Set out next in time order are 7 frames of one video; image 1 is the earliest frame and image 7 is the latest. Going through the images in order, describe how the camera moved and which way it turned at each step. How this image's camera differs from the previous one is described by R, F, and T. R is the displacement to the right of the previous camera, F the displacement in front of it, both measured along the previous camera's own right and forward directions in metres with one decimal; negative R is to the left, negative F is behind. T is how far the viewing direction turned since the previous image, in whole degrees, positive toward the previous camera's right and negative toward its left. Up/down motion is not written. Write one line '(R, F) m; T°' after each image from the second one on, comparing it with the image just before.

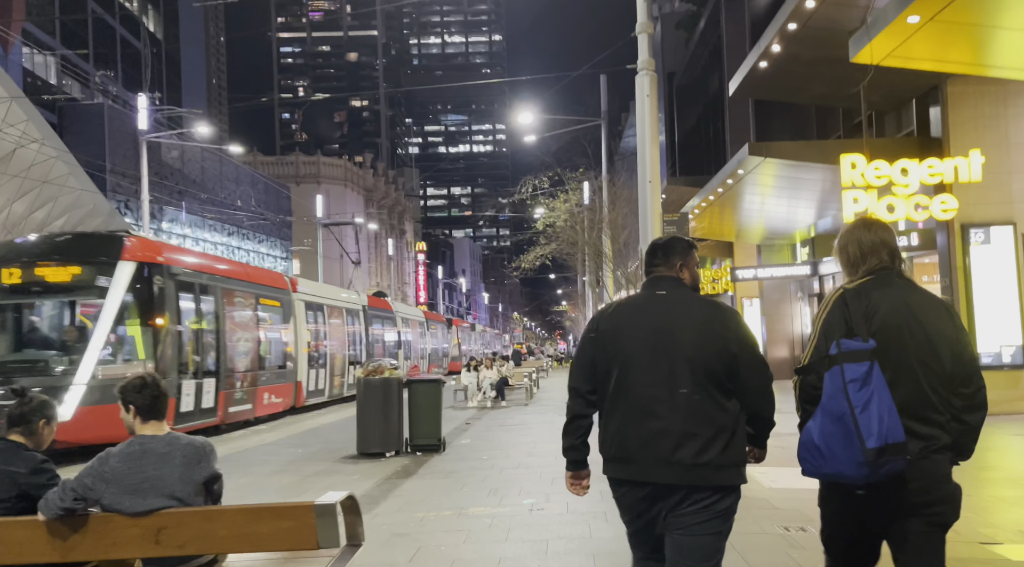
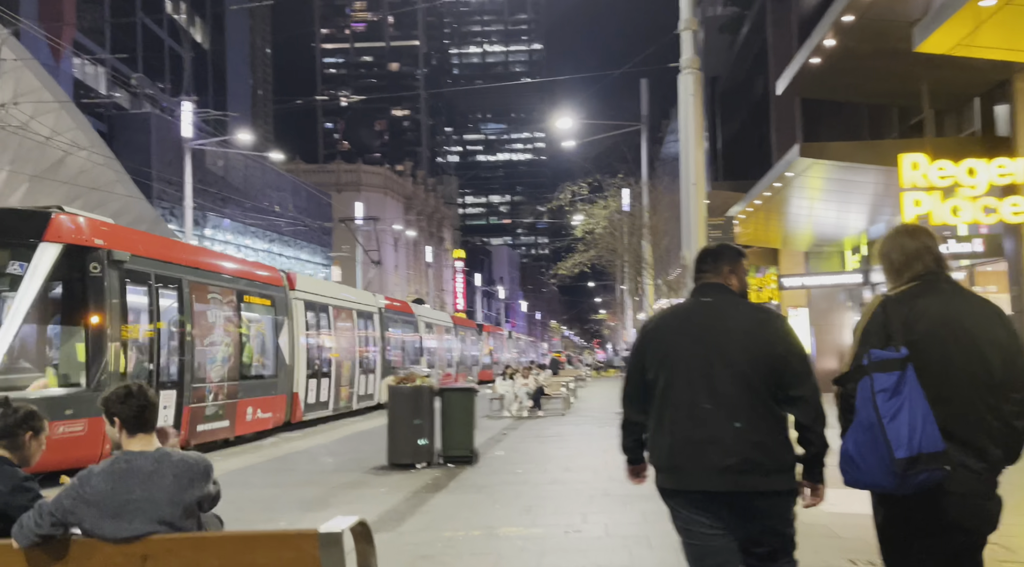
(0.0, +0.6) m; -2°
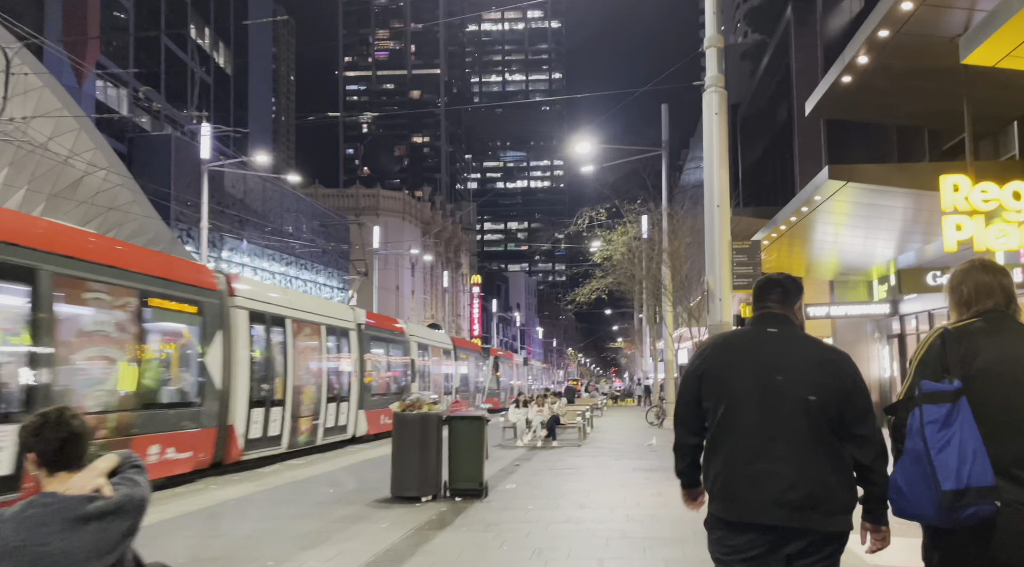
(0.0, +0.7) m; -1°
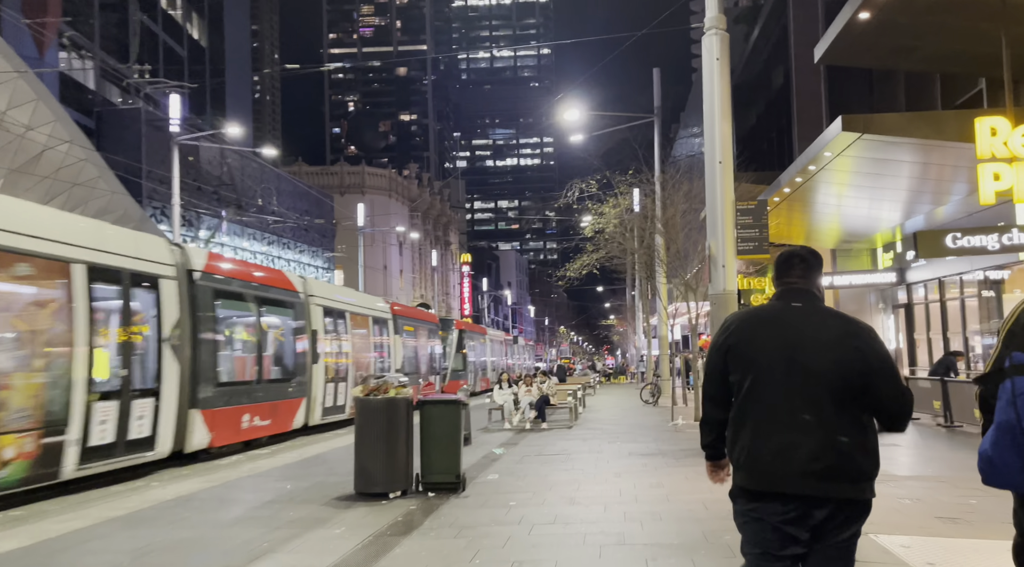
(+0.1, +1.5) m; 0°
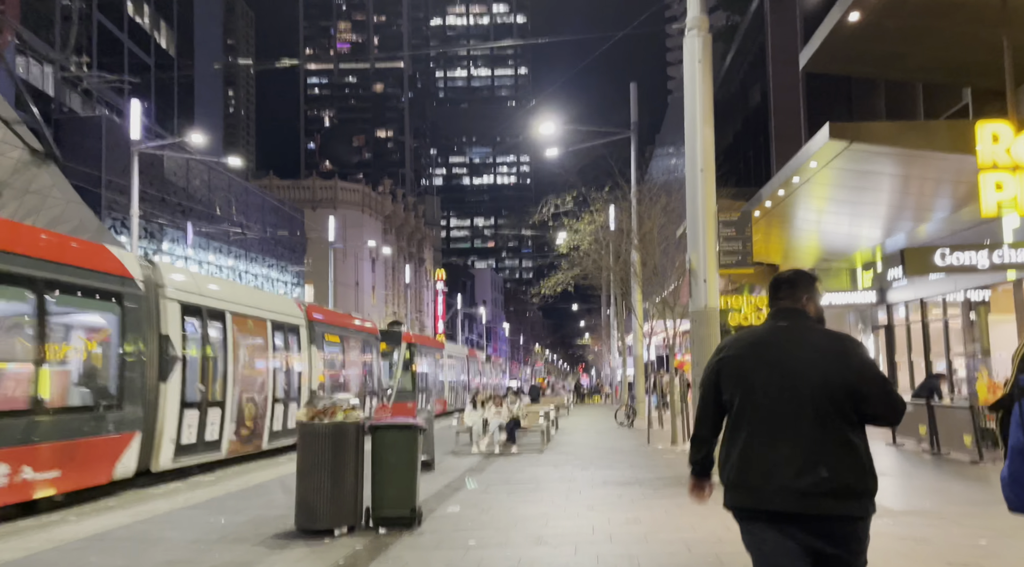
(+0.1, +1.0) m; +1°
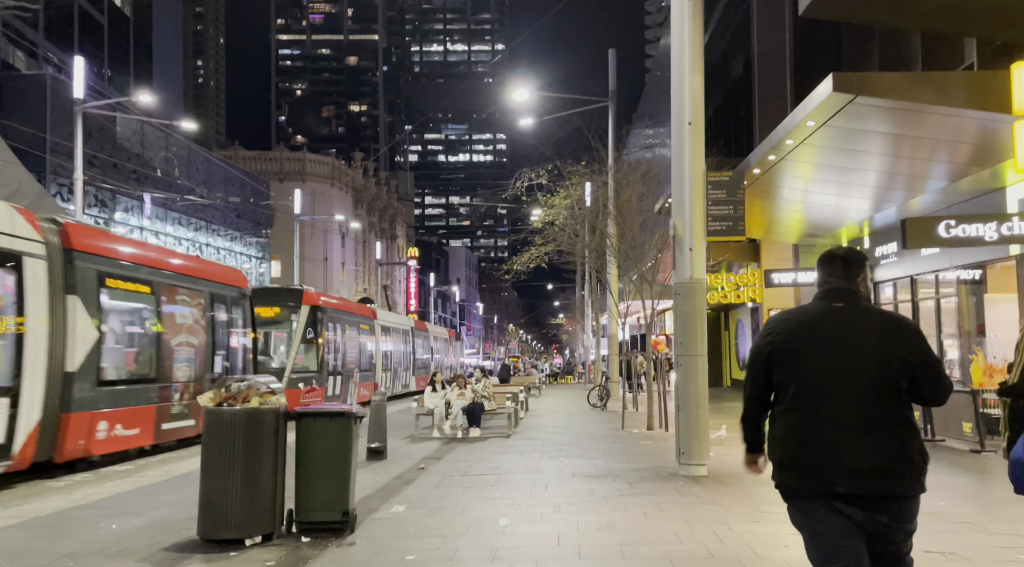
(+0.2, +1.5) m; +2°
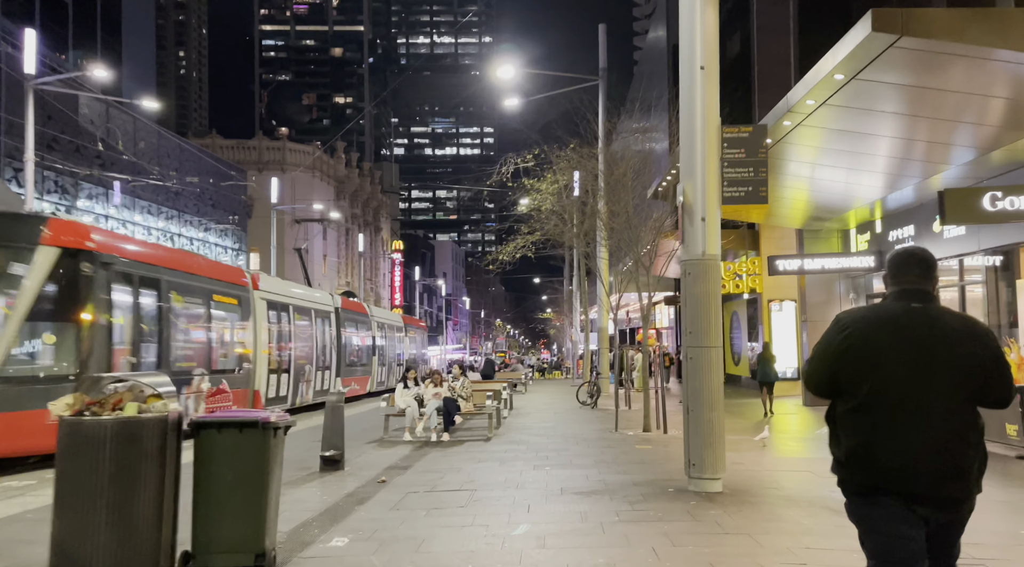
(+0.1, +2.0) m; +1°
